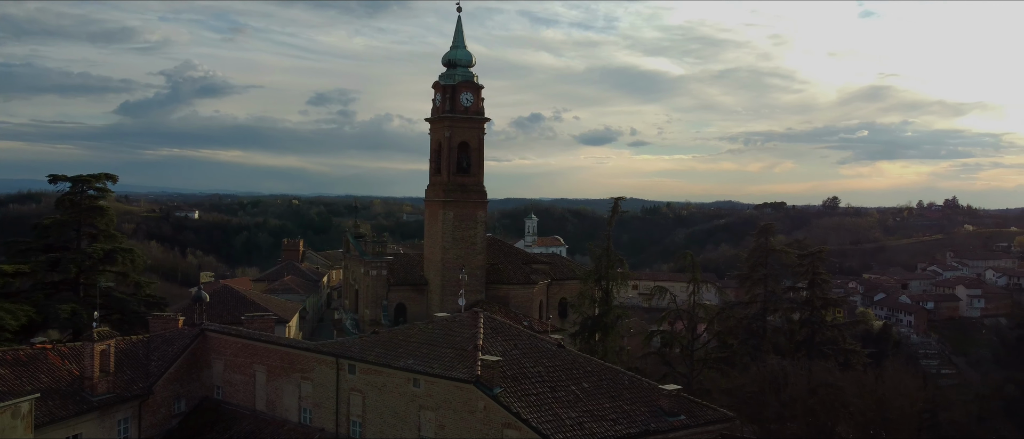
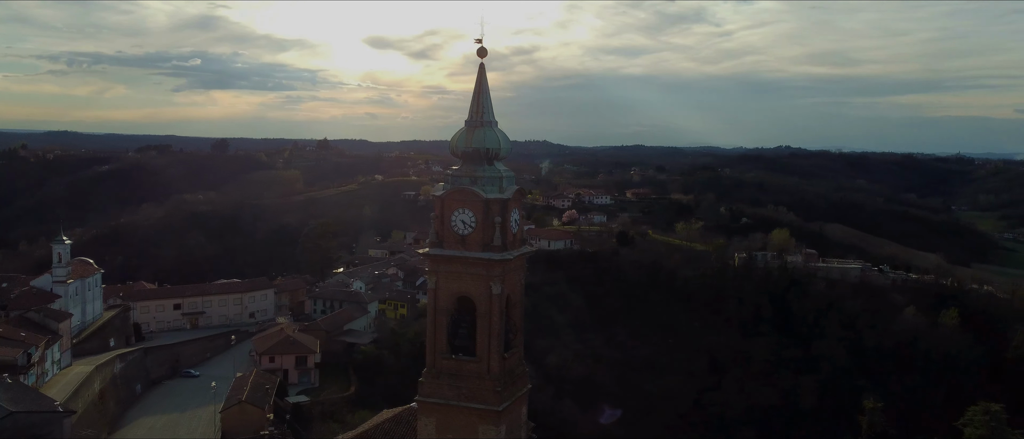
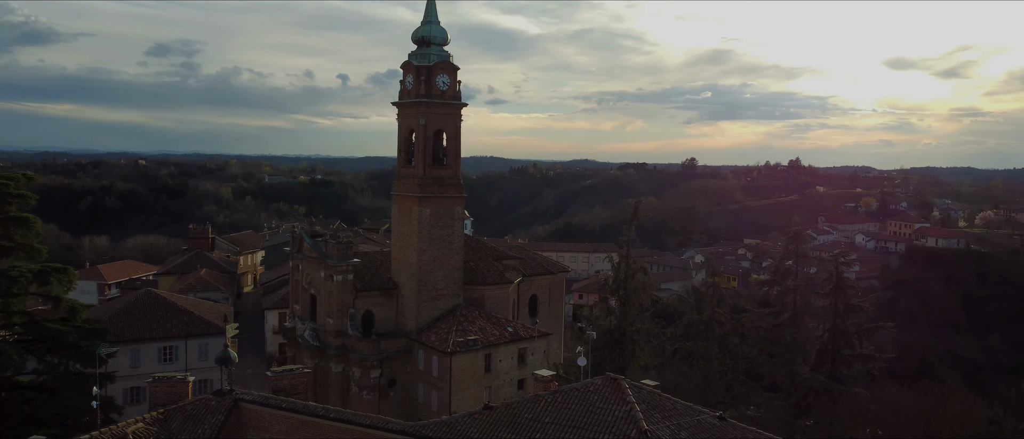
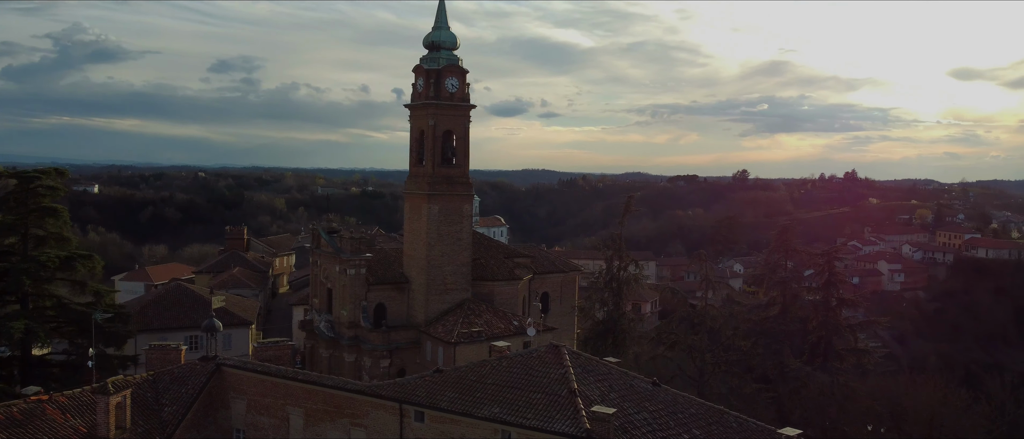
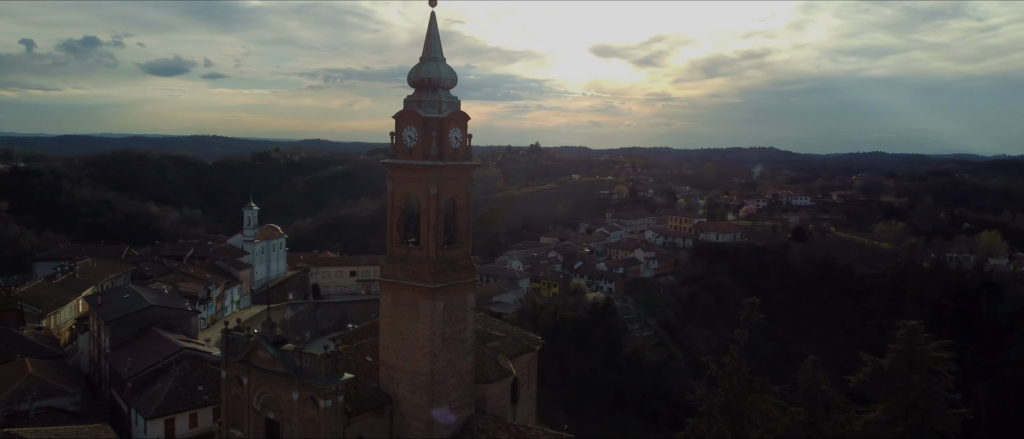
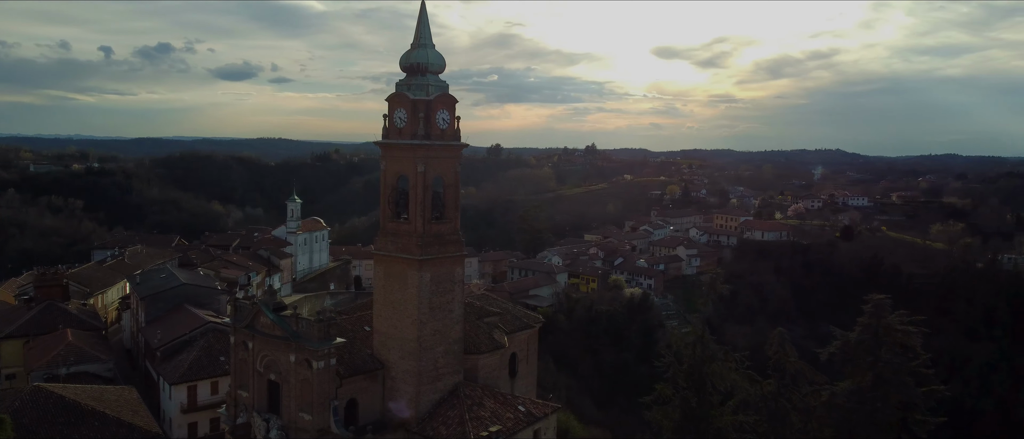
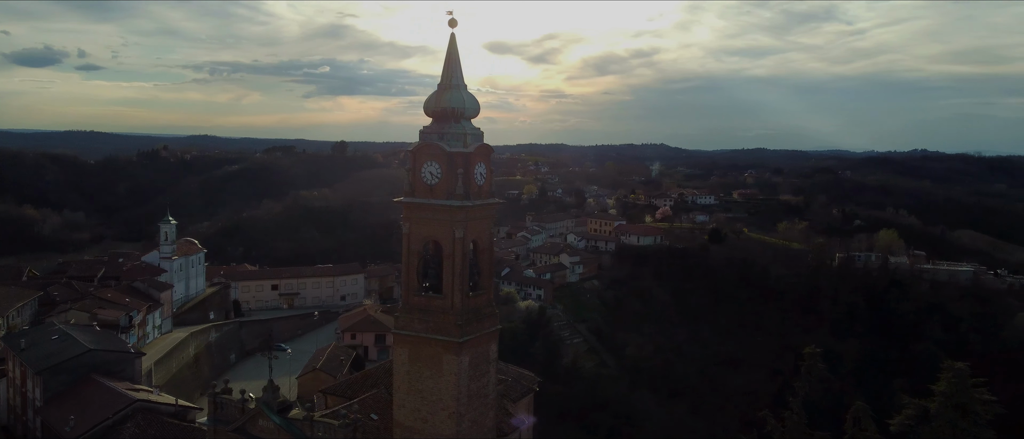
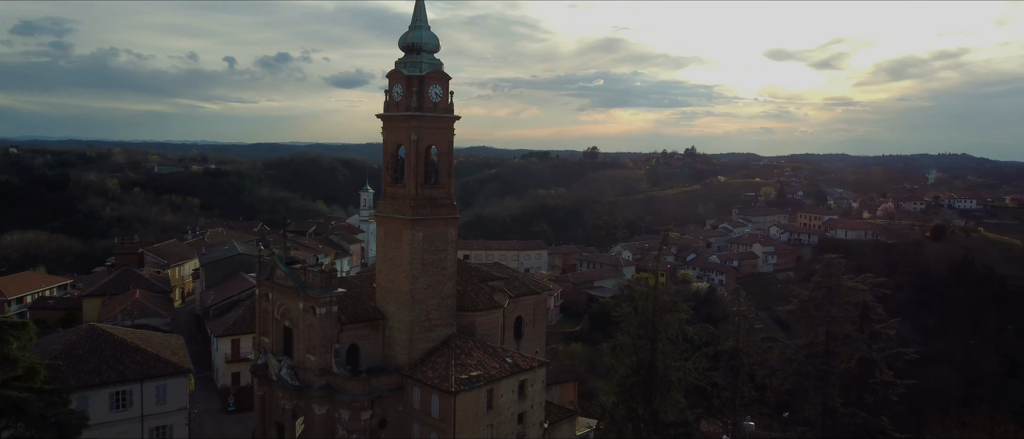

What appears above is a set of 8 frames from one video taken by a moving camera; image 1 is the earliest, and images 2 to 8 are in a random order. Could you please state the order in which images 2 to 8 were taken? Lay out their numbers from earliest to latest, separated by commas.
4, 3, 8, 6, 5, 7, 2
